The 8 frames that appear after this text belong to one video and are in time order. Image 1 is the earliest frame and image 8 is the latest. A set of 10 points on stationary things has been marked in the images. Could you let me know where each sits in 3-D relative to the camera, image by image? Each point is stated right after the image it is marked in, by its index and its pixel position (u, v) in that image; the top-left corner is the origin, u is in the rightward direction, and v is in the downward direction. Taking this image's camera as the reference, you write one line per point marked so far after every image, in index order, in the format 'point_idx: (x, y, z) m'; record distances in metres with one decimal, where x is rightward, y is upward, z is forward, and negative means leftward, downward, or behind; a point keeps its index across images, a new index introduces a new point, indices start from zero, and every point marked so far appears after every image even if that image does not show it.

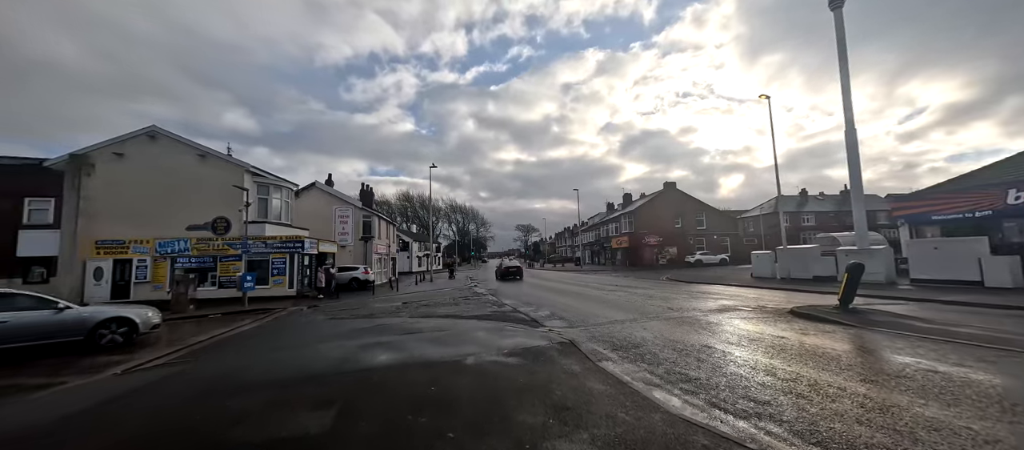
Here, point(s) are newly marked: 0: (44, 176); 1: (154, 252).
0: (-22.2, +2.3, +17.3) m
1: (-17.3, -1.3, +17.7) m
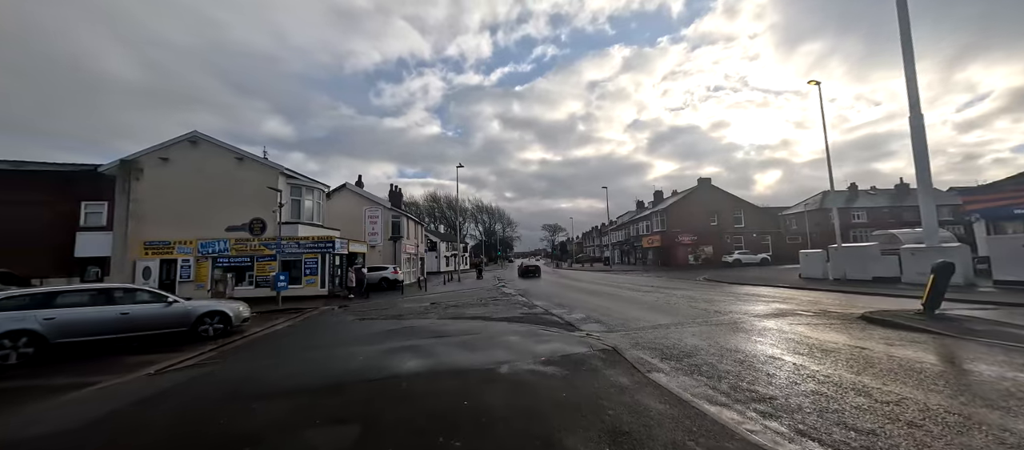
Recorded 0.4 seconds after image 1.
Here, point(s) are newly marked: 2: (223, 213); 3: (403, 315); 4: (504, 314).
0: (-20.8, +2.2, +18.3) m
1: (-15.9, -1.4, +18.4) m
2: (-15.1, +0.6, +19.1) m
3: (-3.3, -2.7, +11.0) m
4: (-0.2, -2.4, +9.8) m
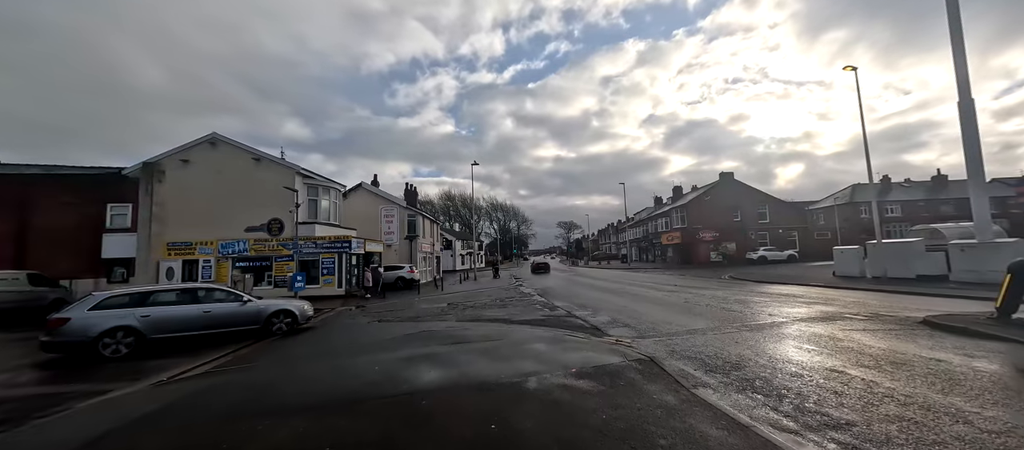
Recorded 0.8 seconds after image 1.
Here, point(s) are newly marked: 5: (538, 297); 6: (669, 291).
0: (-19.9, +2.1, +18.7) m
1: (-15.0, -1.4, +18.6) m
2: (-14.2, +0.6, +19.2) m
3: (-2.7, -2.7, +10.7) m
4: (+0.3, -2.4, +9.4) m
5: (+1.0, -2.7, +13.9) m
6: (+6.6, -2.7, +15.3) m
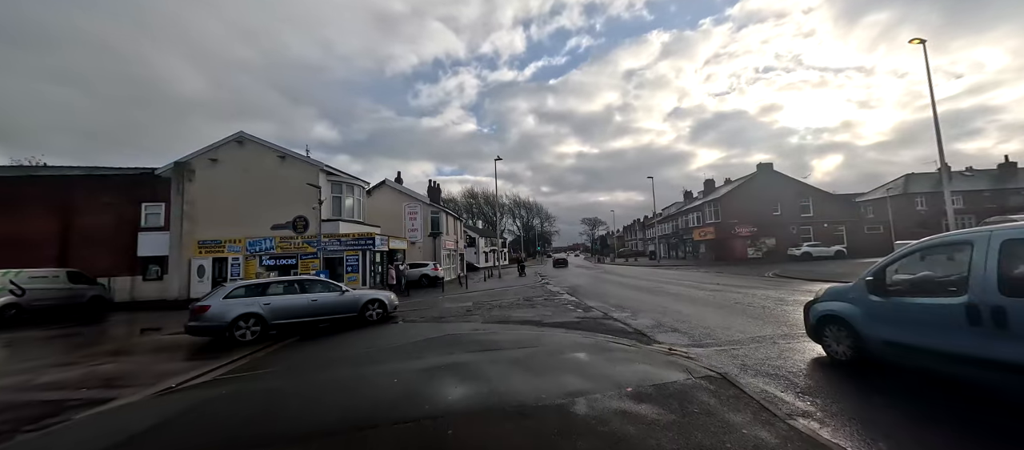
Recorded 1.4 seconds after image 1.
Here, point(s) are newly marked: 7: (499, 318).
0: (-18.6, +2.2, +19.1) m
1: (-13.7, -1.3, +18.7) m
2: (-12.8, +0.7, +19.3) m
3: (-1.9, -2.5, +10.1) m
4: (+1.1, -2.2, +8.6) m
5: (+2.0, -2.5, +13.0) m
6: (+7.6, -2.5, +14.1) m
7: (-0.3, -2.3, +9.2) m
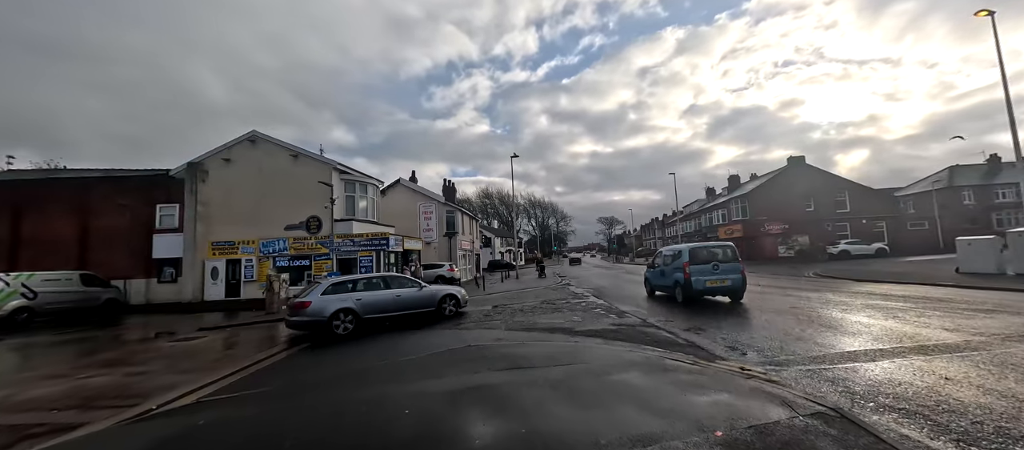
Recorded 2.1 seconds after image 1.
0: (-17.7, +2.1, +18.9) m
1: (-12.7, -1.4, +18.3) m
2: (-11.9, +0.7, +18.9) m
3: (-1.3, -2.5, +9.3) m
4: (+1.6, -2.1, +7.7) m
5: (+2.8, -2.4, +12.0) m
6: (+8.4, -2.3, +12.8) m
7: (+0.3, -2.2, +8.3) m
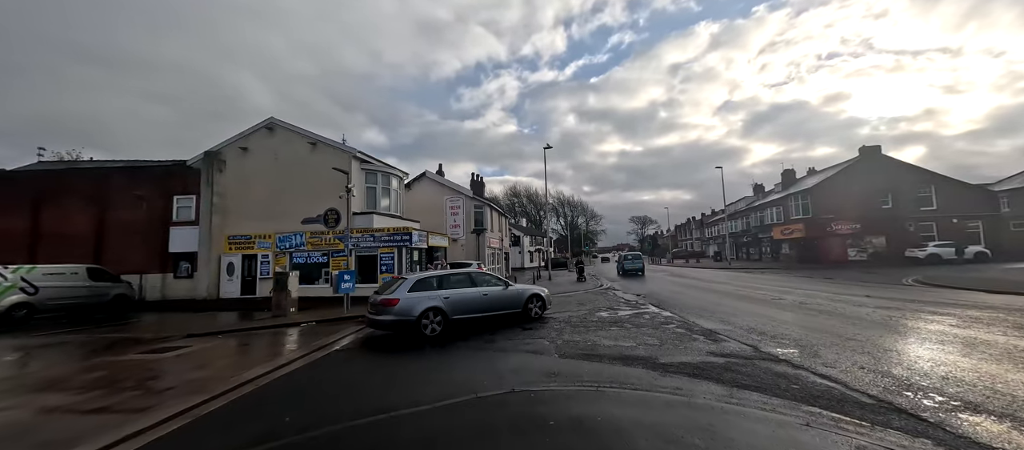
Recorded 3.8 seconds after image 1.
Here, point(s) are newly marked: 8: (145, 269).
0: (-15.9, +2.5, +18.0) m
1: (-11.1, -1.1, +17.0) m
2: (-10.2, +1.0, +17.5) m
3: (-0.3, -2.2, +7.2) m
4: (+2.4, -1.9, +5.4) m
5: (+3.9, -2.2, +9.7) m
6: (+9.6, -2.2, +10.0) m
7: (+1.1, -2.0, +6.1) m
8: (-17.4, -2.1, +17.3) m
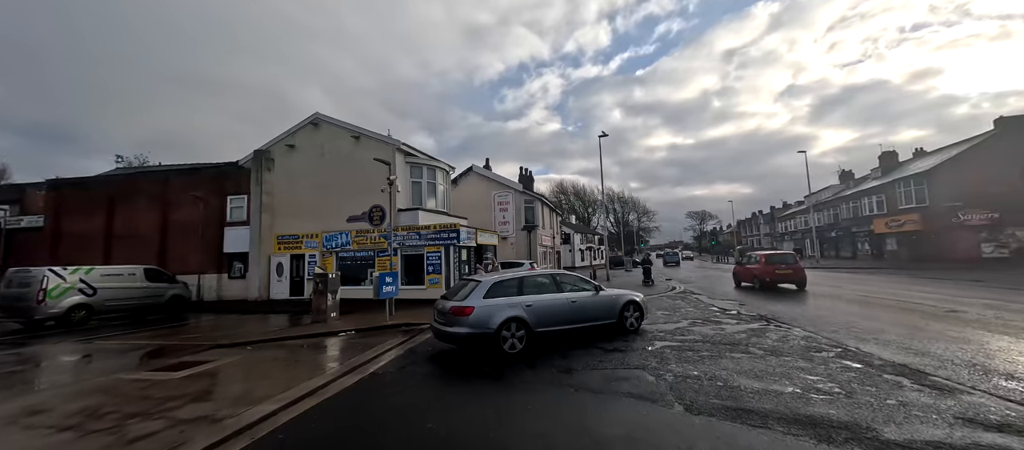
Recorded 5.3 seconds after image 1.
0: (-13.4, +2.5, +17.9) m
1: (-8.6, -1.0, +16.4) m
2: (-7.7, +1.1, +16.8) m
3: (+0.9, -2.1, +5.3) m
4: (+3.4, -1.7, +3.2) m
5: (+5.4, -2.0, +7.2) m
6: (+11.1, -1.8, +6.9) m
7: (+2.2, -1.8, +4.0) m
8: (-14.8, -2.1, +17.5) m
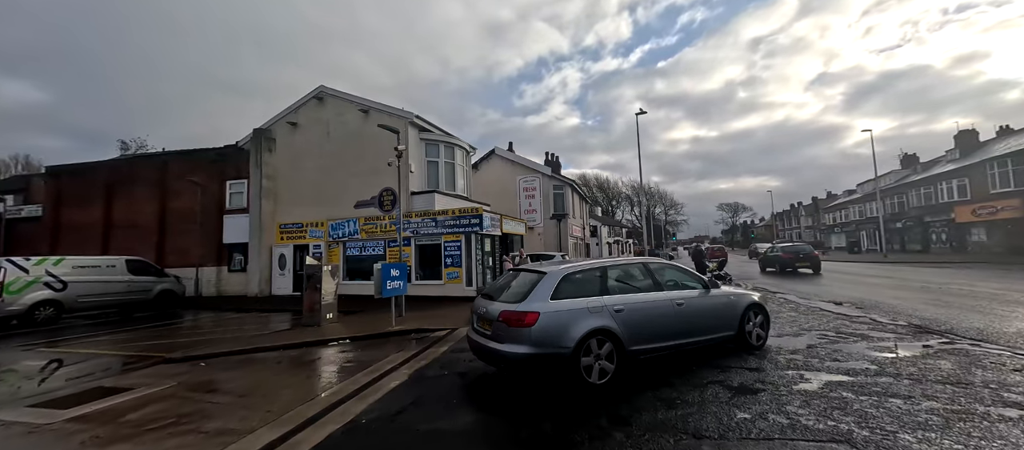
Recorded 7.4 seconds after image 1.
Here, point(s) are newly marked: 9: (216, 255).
0: (-12.1, +3.0, +16.2) m
1: (-7.4, -0.5, +14.5) m
2: (-6.4, +1.6, +14.8) m
3: (+1.5, -1.6, +2.9) m
4: (+3.9, -1.3, +0.7) m
5: (+6.1, -1.5, +4.6) m
6: (+11.8, -1.4, +4.0) m
7: (+2.7, -1.4, +1.6) m
8: (-13.5, -1.6, +15.9) m
9: (-12.8, -1.2, +15.8) m
